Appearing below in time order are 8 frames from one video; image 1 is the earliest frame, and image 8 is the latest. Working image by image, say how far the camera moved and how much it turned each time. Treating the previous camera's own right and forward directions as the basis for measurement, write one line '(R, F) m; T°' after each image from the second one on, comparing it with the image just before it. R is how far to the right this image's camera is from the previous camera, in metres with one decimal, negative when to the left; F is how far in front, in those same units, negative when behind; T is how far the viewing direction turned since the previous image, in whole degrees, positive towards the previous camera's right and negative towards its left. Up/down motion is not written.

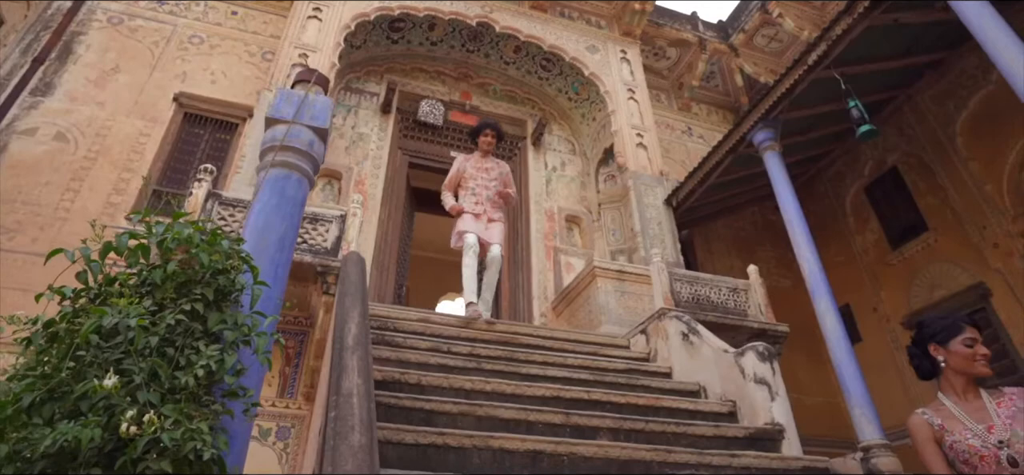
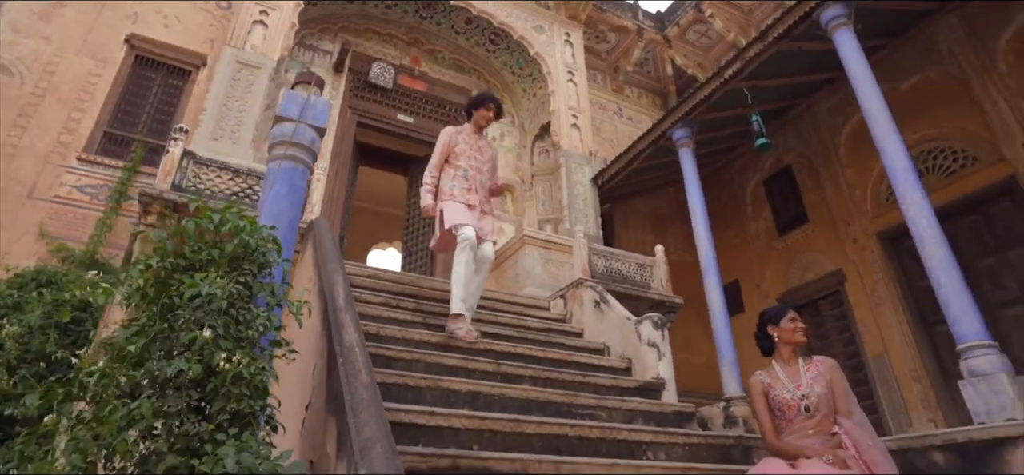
(-0.2, -0.6) m; +8°
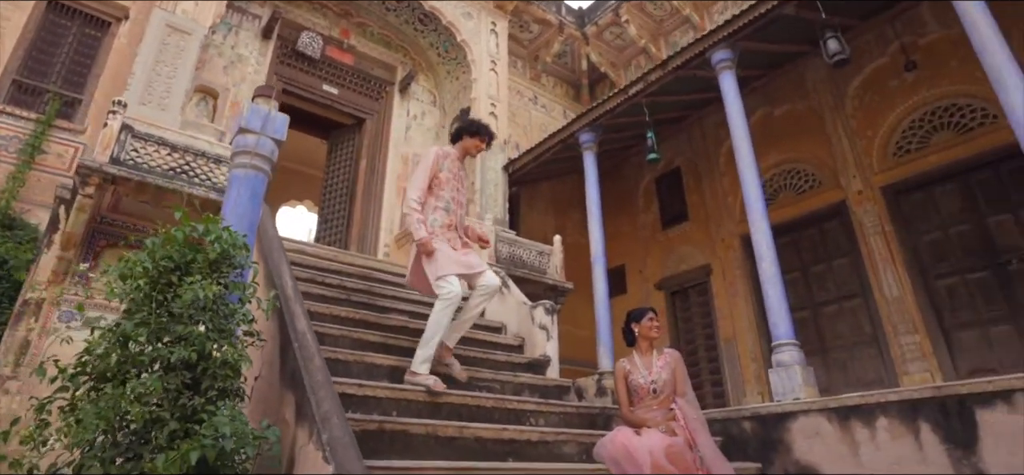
(-0.1, -0.6) m; +10°
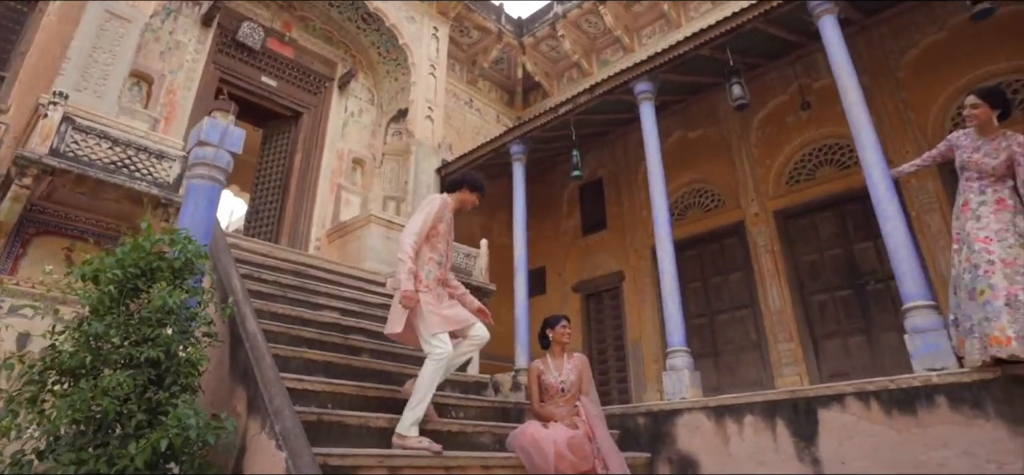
(-0.1, -0.5) m; +7°
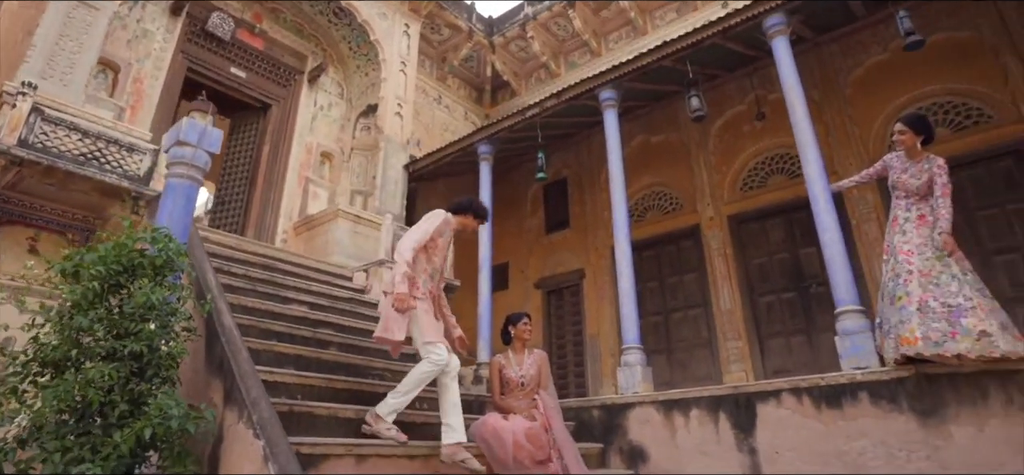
(0.0, -0.2) m; +4°
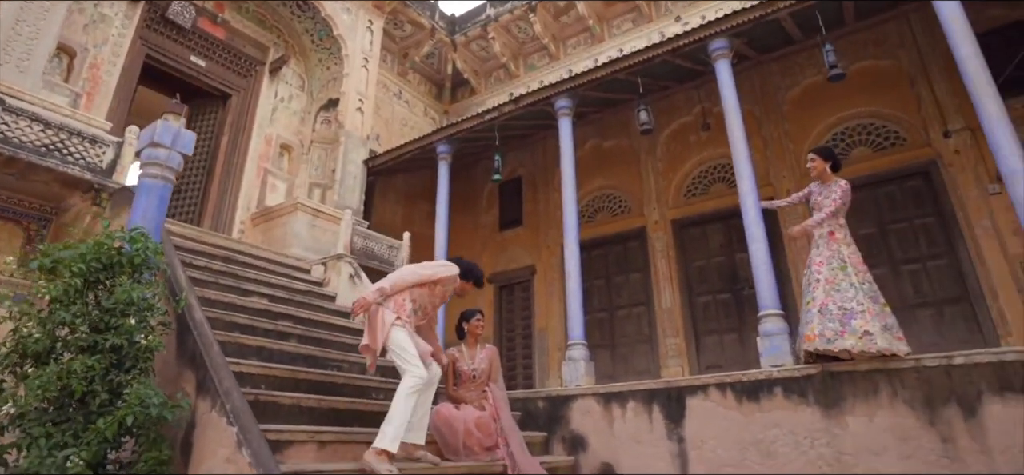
(0.0, -0.3) m; +5°
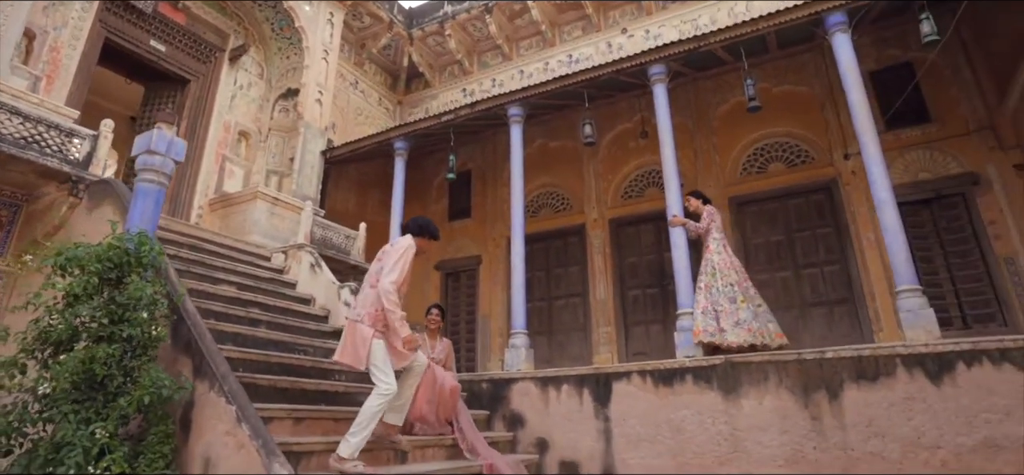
(-0.1, -0.6) m; +6°
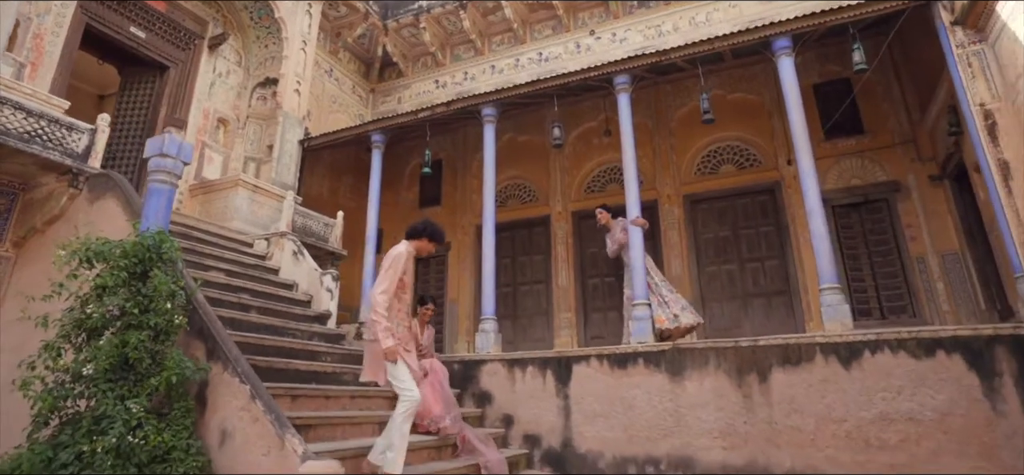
(-0.1, -0.6) m; +4°
